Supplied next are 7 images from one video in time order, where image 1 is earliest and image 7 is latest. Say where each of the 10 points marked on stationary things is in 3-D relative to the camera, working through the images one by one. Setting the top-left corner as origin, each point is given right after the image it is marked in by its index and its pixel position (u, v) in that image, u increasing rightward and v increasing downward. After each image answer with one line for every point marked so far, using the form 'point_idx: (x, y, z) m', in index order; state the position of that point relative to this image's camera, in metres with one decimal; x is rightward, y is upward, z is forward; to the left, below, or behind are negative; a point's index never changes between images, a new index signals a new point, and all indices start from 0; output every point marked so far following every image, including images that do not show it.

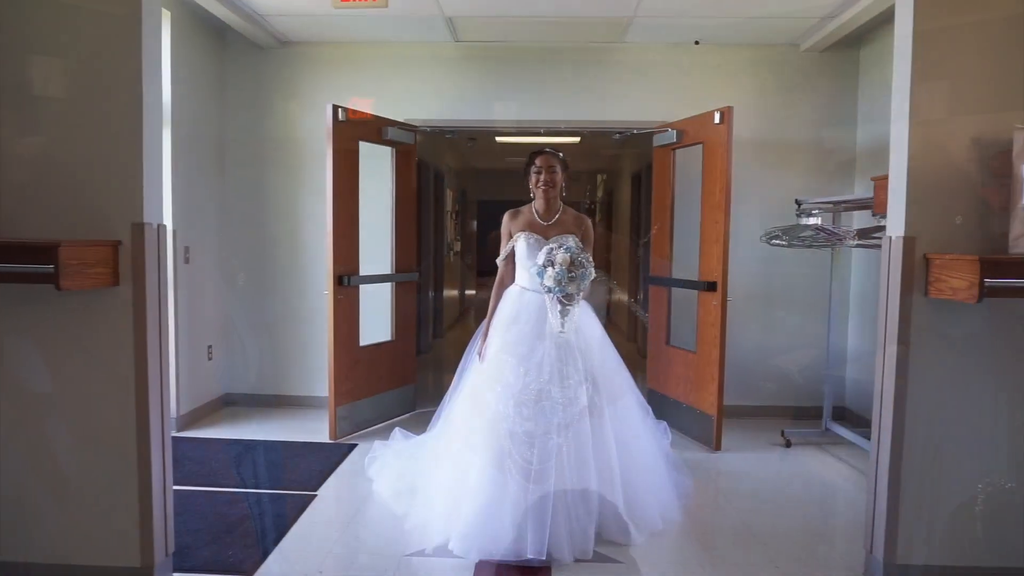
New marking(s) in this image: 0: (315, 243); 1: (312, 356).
0: (-1.2, +0.3, +4.3) m
1: (-1.2, -0.4, +4.4) m
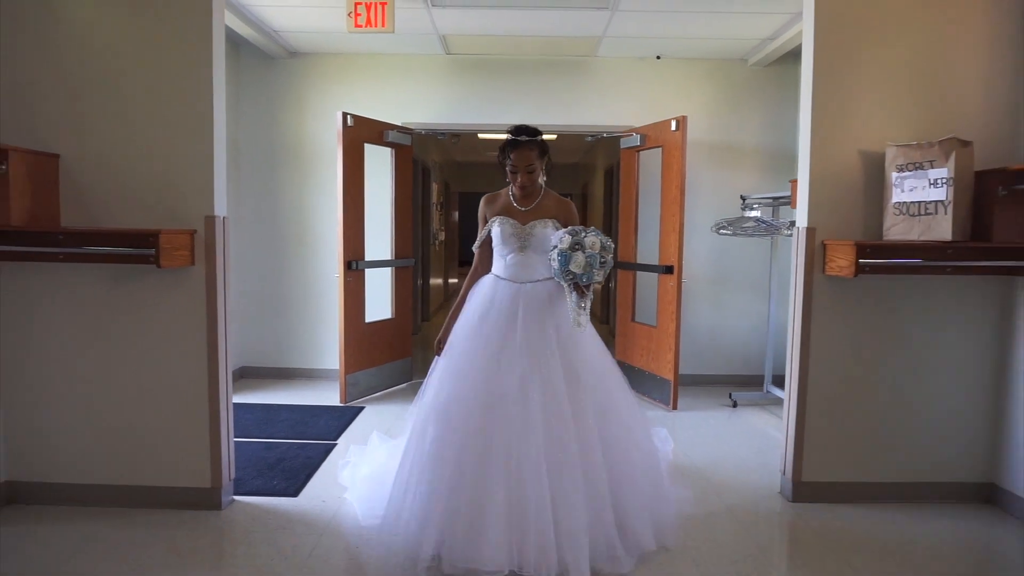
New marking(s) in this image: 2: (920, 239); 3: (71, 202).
0: (-1.3, +0.4, +4.9) m
1: (-1.3, -0.3, +5.0) m
2: (+1.5, +0.2, +2.6) m
3: (-1.7, +0.3, +2.7) m
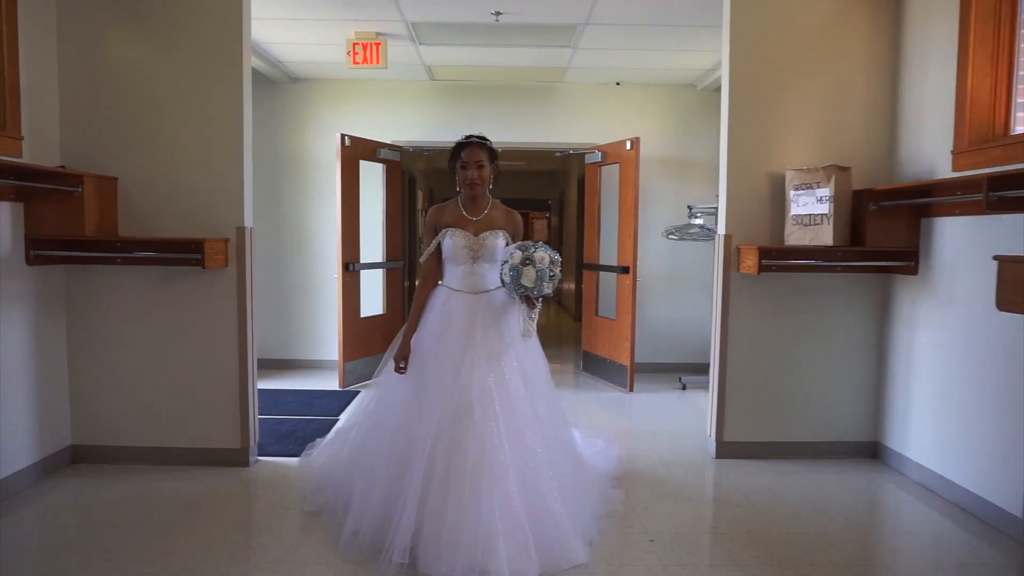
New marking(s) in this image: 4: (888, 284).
0: (-1.5, +0.4, +5.5) m
1: (-1.5, -0.3, +5.6) m
2: (+1.4, +0.2, +3.3) m
3: (-1.8, +0.3, +3.3) m
4: (+1.9, 0.0, +3.5) m
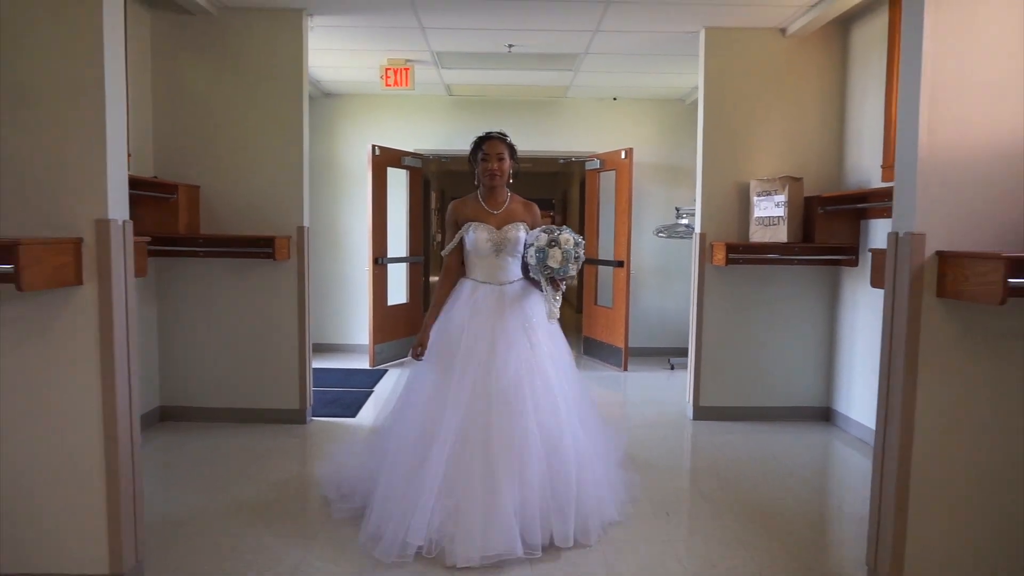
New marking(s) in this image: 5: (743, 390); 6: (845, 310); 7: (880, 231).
0: (-1.4, +0.5, +6.2) m
1: (-1.4, -0.2, +6.3) m
2: (+1.4, +0.3, +3.9) m
3: (-1.7, +0.4, +4.0) m
4: (+1.9, +0.1, +4.2) m
5: (+1.4, -0.6, +4.3) m
6: (+1.9, -0.1, +4.1) m
7: (+1.9, +0.3, +3.8) m
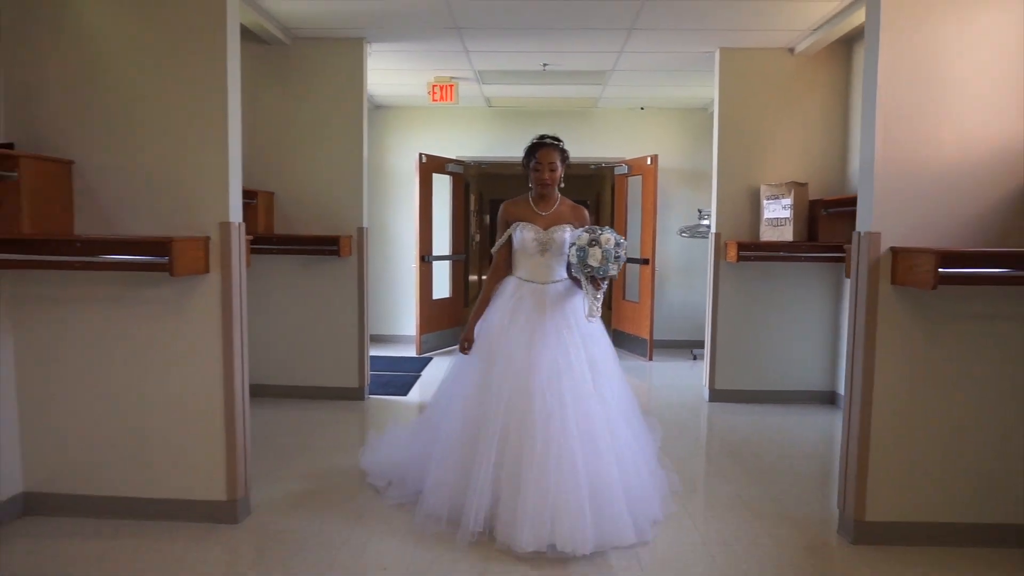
0: (-1.1, +0.5, +6.8) m
1: (-1.1, -0.2, +6.8) m
2: (+1.6, +0.3, +4.4) m
3: (-1.5, +0.4, +4.6) m
4: (+2.1, +0.1, +4.6) m
5: (+1.6, -0.6, +4.7) m
6: (+2.2, -0.1, +4.5) m
7: (+2.1, +0.3, +4.2) m
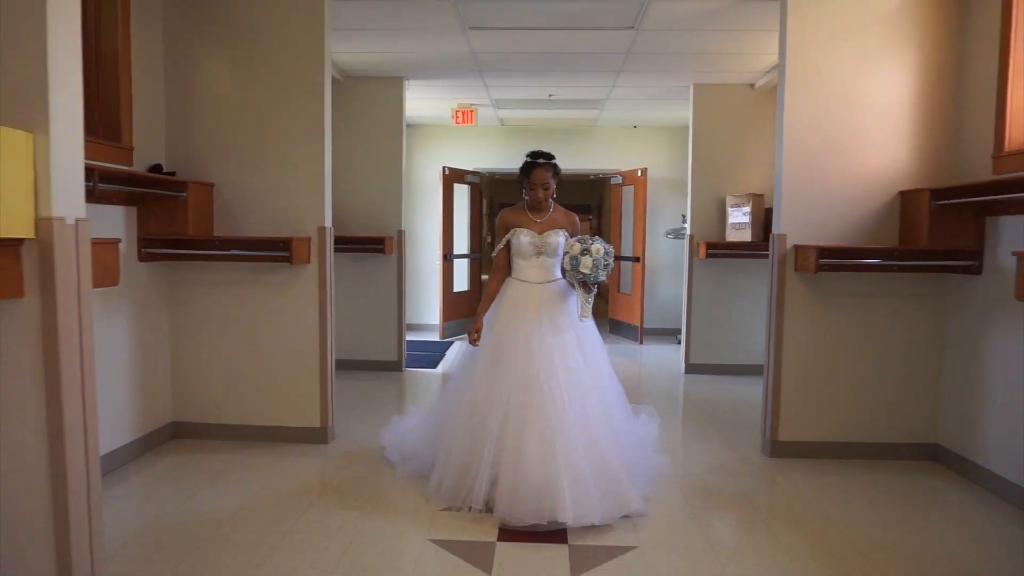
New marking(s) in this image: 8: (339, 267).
0: (-0.9, +0.6, +7.8) m
1: (-1.0, -0.1, +7.9) m
2: (+1.7, +0.4, +5.4) m
3: (-1.4, +0.5, +5.6) m
4: (+2.2, +0.2, +5.6) m
5: (+1.7, -0.5, +5.7) m
6: (+2.2, 0.0, +5.5) m
7: (+2.2, +0.4, +5.2) m
8: (-1.4, +0.2, +5.6) m
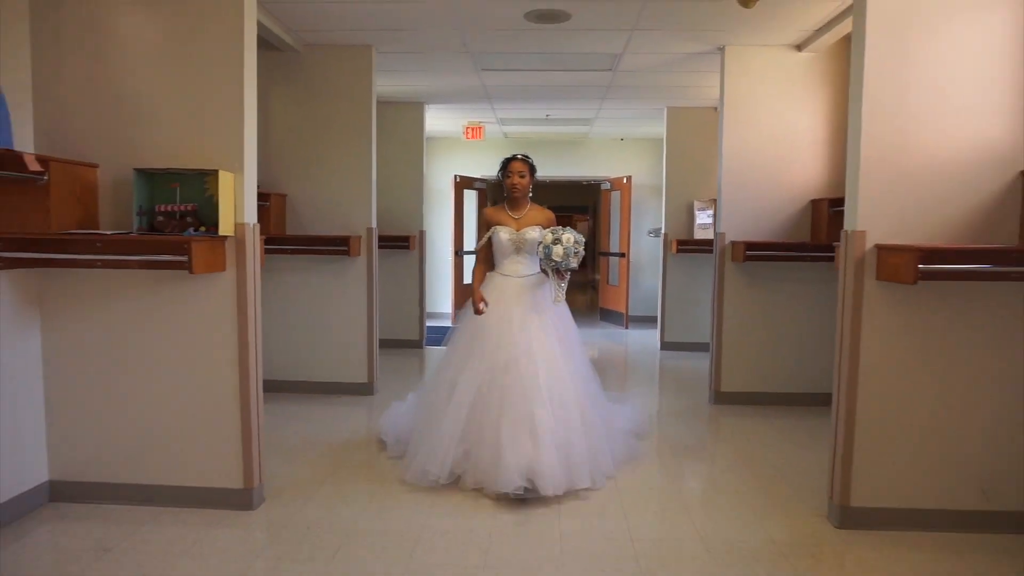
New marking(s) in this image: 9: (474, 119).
0: (-0.9, +0.6, +8.9) m
1: (-0.9, 0.0, +8.9) m
2: (+1.8, +0.4, +6.5) m
3: (-1.4, +0.6, +6.7) m
4: (+2.3, +0.3, +6.7) m
5: (+1.7, -0.4, +6.8) m
6: (+2.3, +0.1, +6.6) m
7: (+2.2, +0.5, +6.2) m
8: (-1.3, +0.2, +6.7) m
9: (-0.4, +1.8, +7.6) m
